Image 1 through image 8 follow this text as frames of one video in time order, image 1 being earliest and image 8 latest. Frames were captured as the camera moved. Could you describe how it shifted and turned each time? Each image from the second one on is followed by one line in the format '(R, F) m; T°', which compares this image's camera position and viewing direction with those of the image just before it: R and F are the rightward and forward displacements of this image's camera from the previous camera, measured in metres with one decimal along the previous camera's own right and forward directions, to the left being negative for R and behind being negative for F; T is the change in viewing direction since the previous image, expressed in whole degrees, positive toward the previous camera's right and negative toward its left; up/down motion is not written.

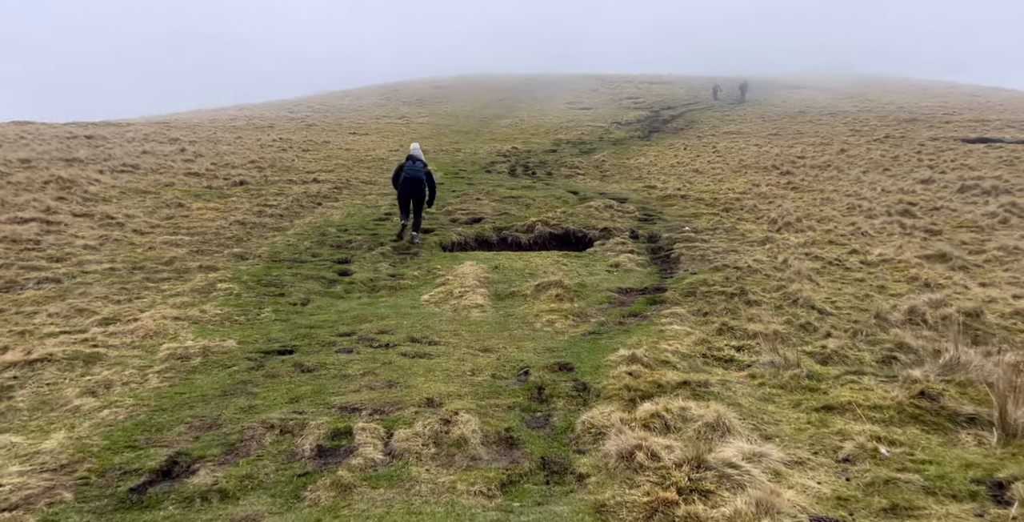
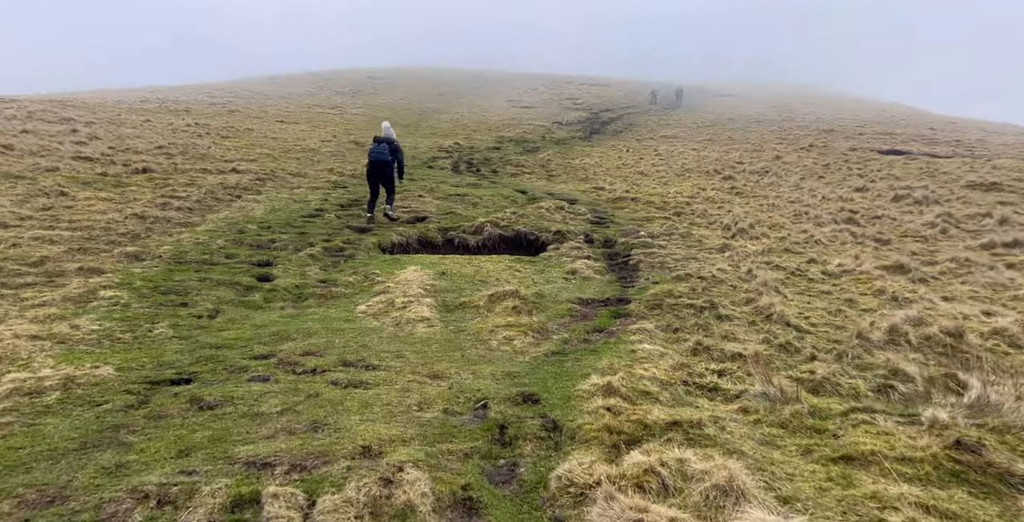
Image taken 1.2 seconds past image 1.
(-0.3, +1.8) m; +6°
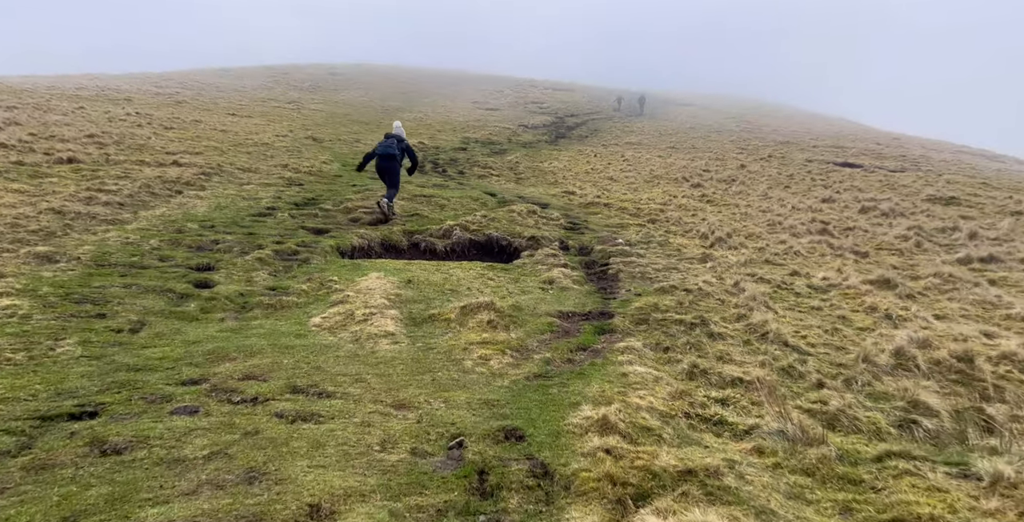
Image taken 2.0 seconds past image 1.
(-0.3, +1.4) m; +3°
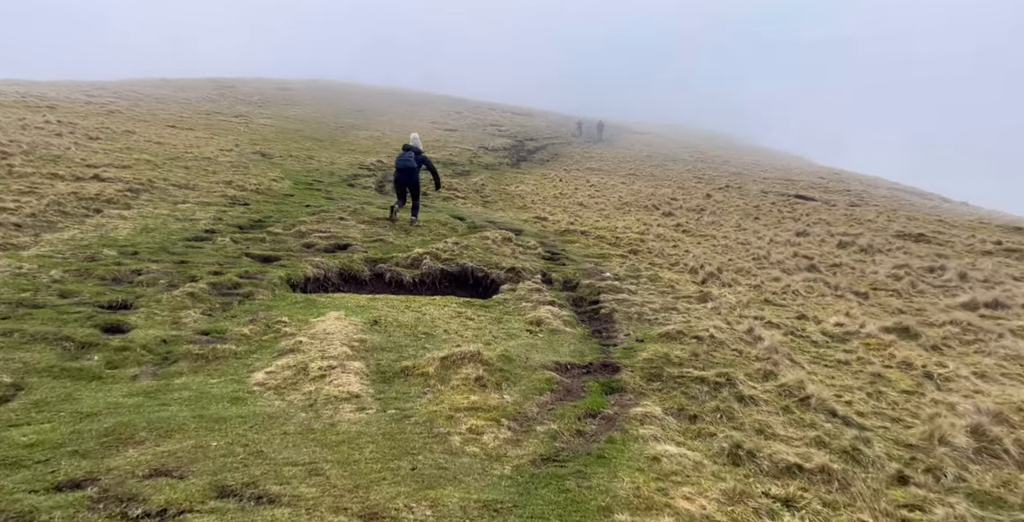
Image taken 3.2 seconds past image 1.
(-0.6, +2.2) m; +4°
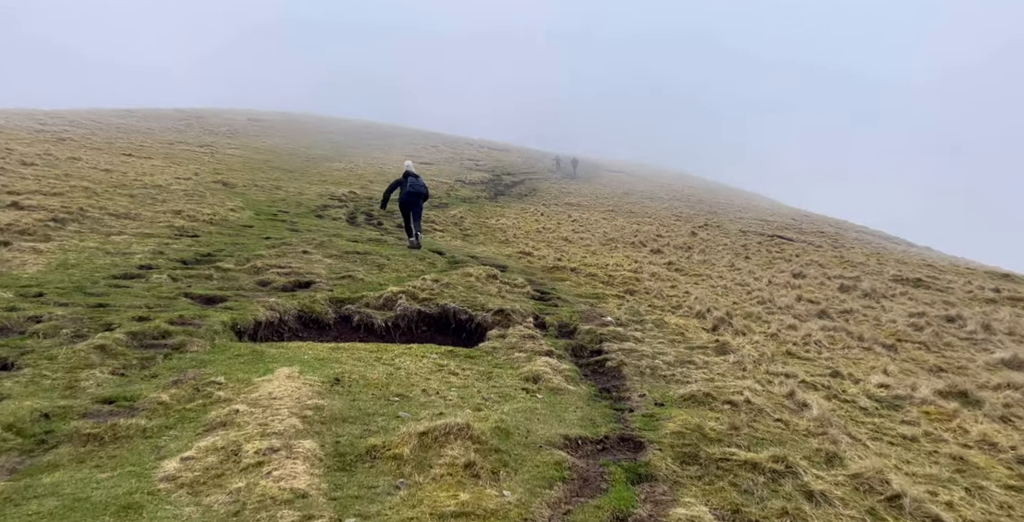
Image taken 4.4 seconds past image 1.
(-0.3, +2.4) m; +2°
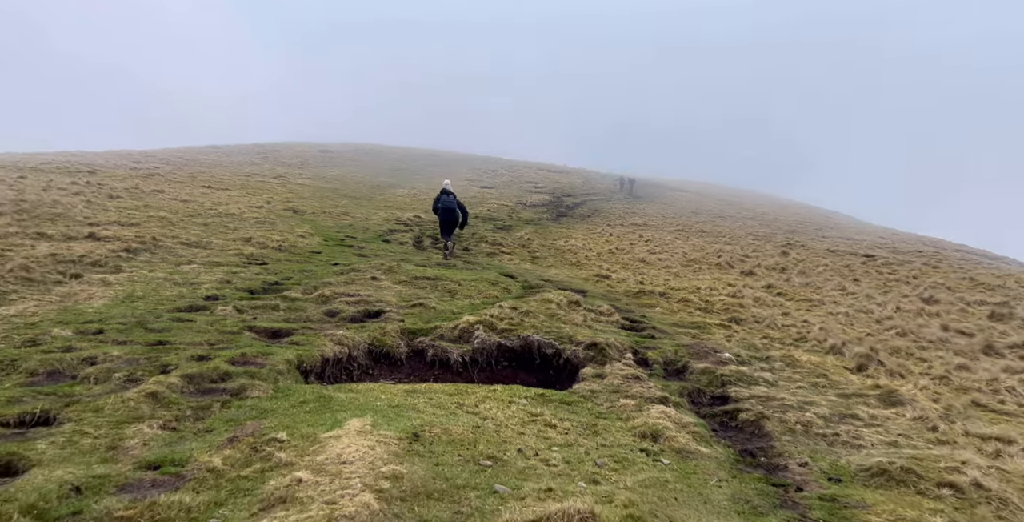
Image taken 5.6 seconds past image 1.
(-0.8, +2.2) m; -5°
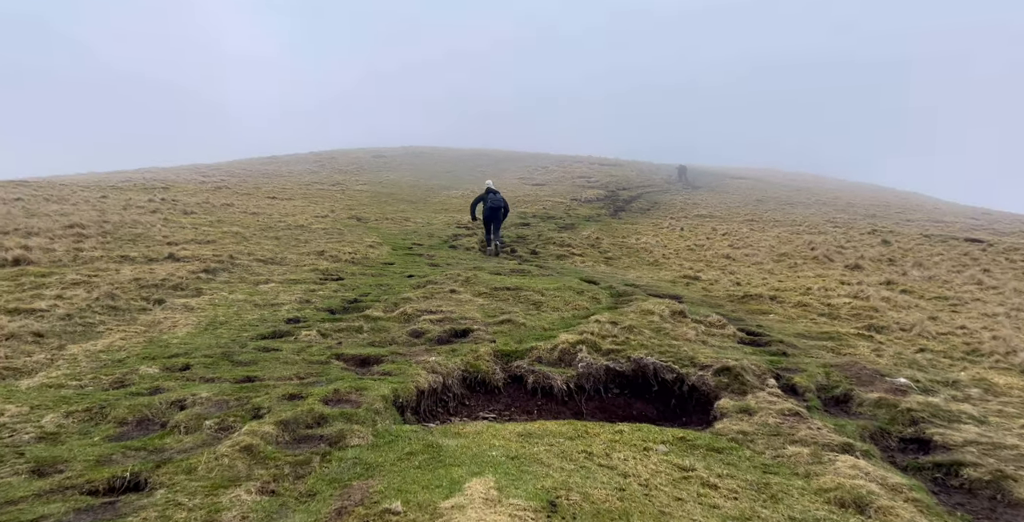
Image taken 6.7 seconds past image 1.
(-1.2, +2.0) m; -5°
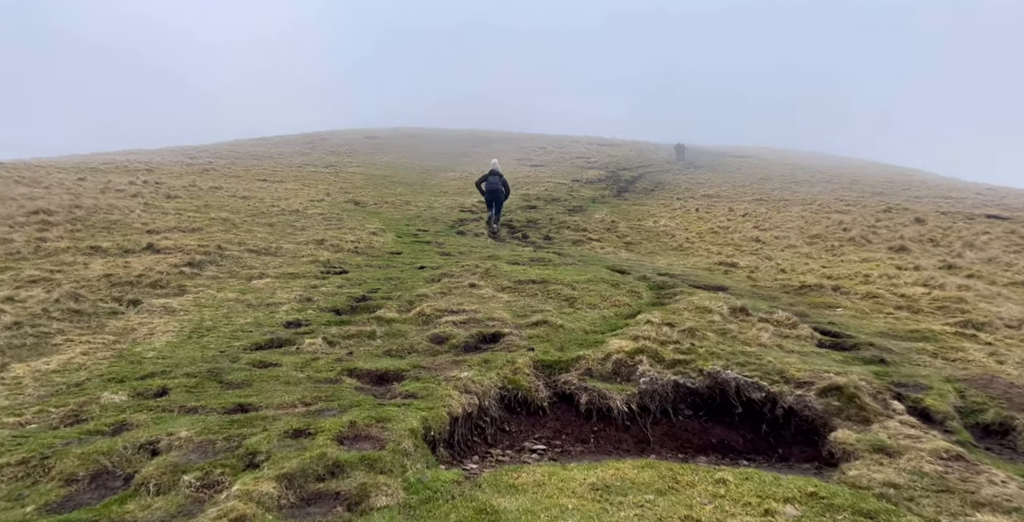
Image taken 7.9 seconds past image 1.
(-0.9, +2.8) m; 0°
